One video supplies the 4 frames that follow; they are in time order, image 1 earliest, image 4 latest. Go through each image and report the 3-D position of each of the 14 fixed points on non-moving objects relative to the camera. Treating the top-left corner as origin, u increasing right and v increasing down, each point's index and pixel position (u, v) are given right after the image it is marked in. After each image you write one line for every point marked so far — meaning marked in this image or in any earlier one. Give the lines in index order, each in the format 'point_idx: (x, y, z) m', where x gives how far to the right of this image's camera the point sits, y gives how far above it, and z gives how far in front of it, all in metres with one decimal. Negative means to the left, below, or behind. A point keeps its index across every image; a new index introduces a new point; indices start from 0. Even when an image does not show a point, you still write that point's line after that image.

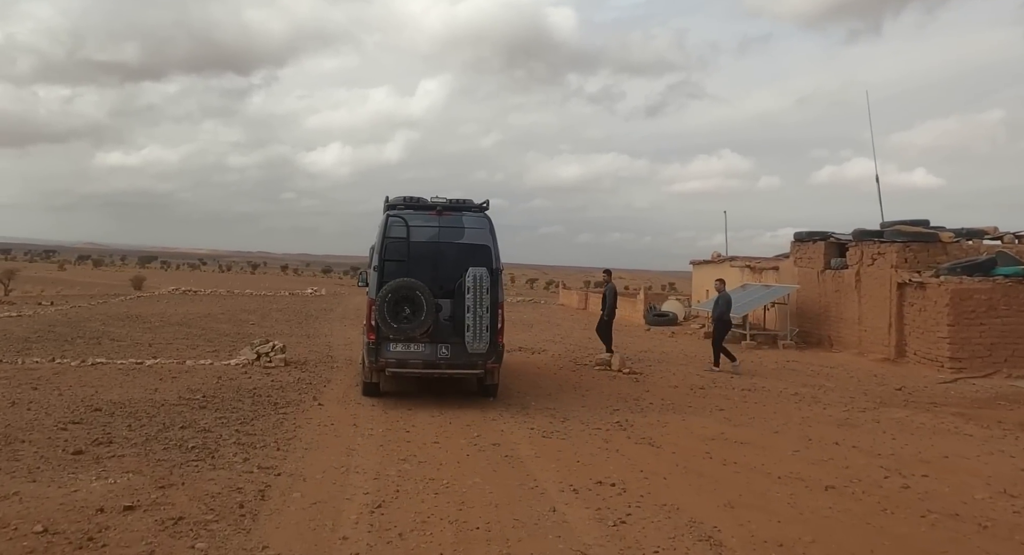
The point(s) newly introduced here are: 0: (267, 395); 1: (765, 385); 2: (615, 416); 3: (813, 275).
0: (-3.3, -1.6, +10.3) m
1: (+3.9, -1.7, +11.7) m
2: (+1.2, -1.7, +9.3) m
3: (+6.6, +0.1, +16.9) m
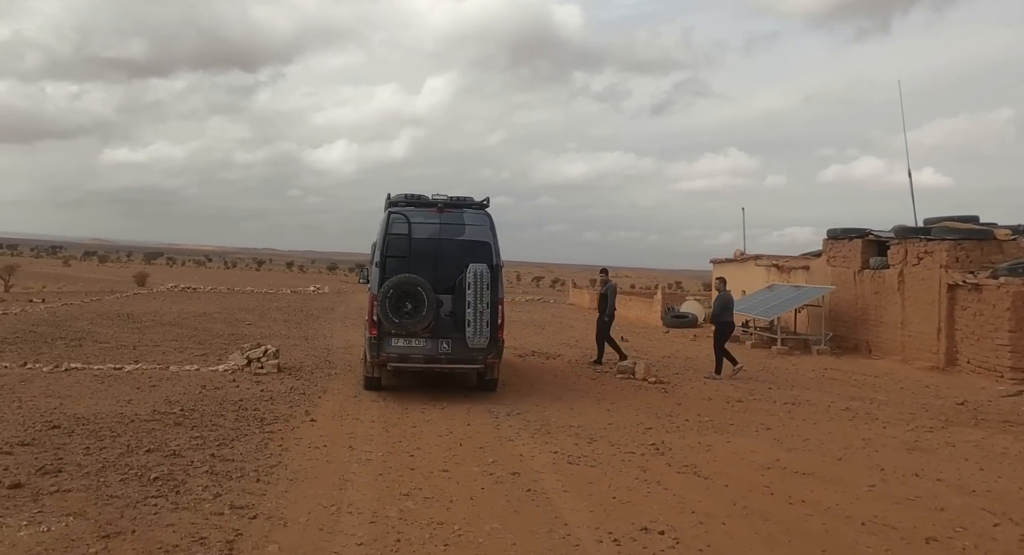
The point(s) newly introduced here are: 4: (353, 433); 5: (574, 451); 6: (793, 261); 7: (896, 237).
0: (-3.1, -1.6, +9.1) m
1: (+4.1, -1.7, +10.6) m
2: (+1.4, -1.7, +8.2) m
3: (+6.9, +0.1, +15.6) m
4: (-1.7, -1.6, +8.1) m
5: (+0.6, -1.7, +7.6) m
6: (+6.7, +0.4, +18.1) m
7: (+7.4, +0.8, +14.7) m
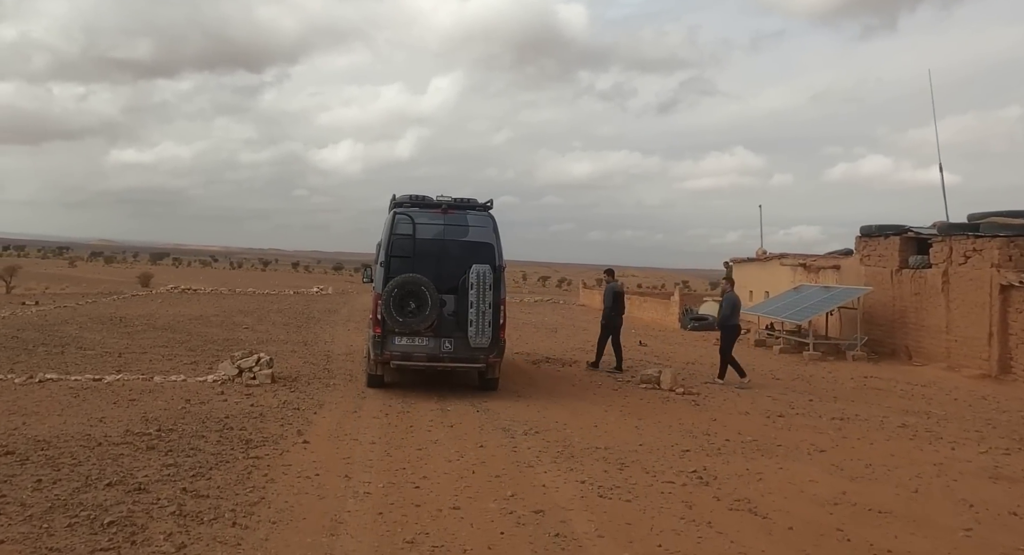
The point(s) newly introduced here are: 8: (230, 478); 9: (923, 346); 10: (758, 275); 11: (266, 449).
0: (-2.9, -1.6, +8.1) m
1: (+4.3, -1.7, +9.5) m
2: (+1.6, -1.7, +7.1) m
3: (+7.1, +0.1, +14.6) m
4: (-1.5, -1.7, +7.1) m
5: (+0.8, -1.7, +6.5) m
6: (+6.9, +0.4, +17.0) m
7: (+7.6, +0.8, +13.6) m
8: (-2.3, -1.6, +6.2) m
9: (+7.3, -1.2, +13.5) m
10: (+6.4, +0.1, +19.9) m
11: (-2.3, -1.6, +7.3) m
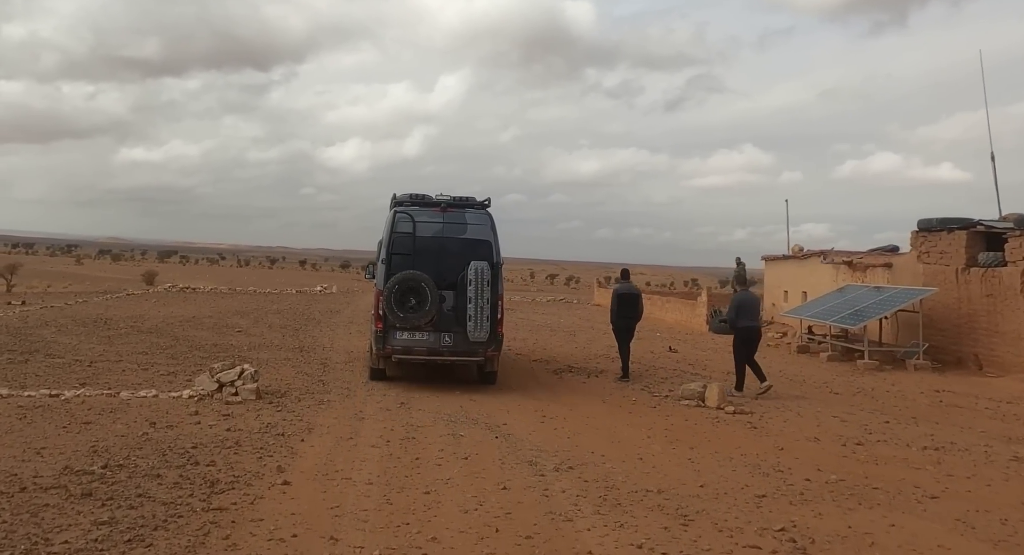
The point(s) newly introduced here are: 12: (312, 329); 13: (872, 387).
0: (-2.7, -1.6, +6.7) m
1: (+4.6, -1.7, +8.0) m
2: (+1.9, -1.7, +5.6) m
3: (+7.4, +0.1, +13.0) m
4: (-1.3, -1.7, +5.6) m
5: (+1.0, -1.8, +5.0) m
6: (+7.3, +0.4, +15.5) m
7: (+7.9, +0.8, +12.0) m
8: (-2.1, -1.6, +4.7) m
9: (+7.6, -1.2, +11.9) m
10: (+6.8, +0.1, +18.3) m
11: (-2.1, -1.6, +5.8) m
12: (-4.9, -1.3, +18.8) m
13: (+5.3, -1.6, +11.2) m
